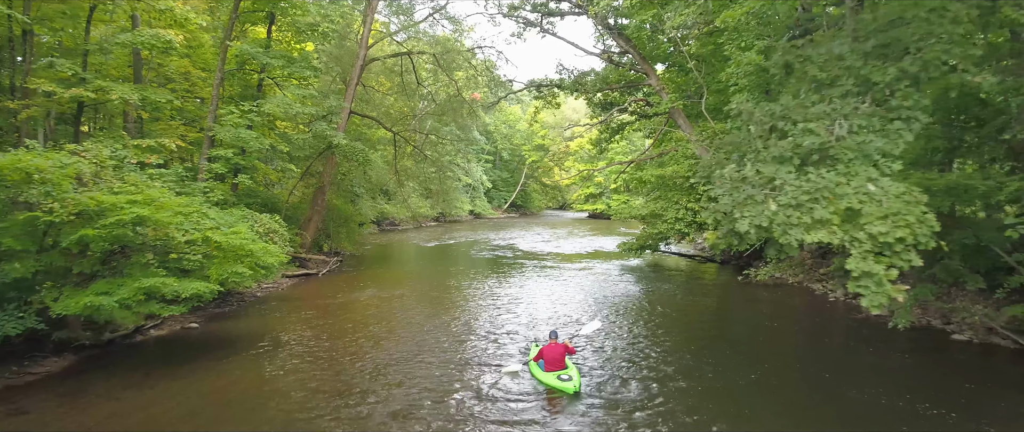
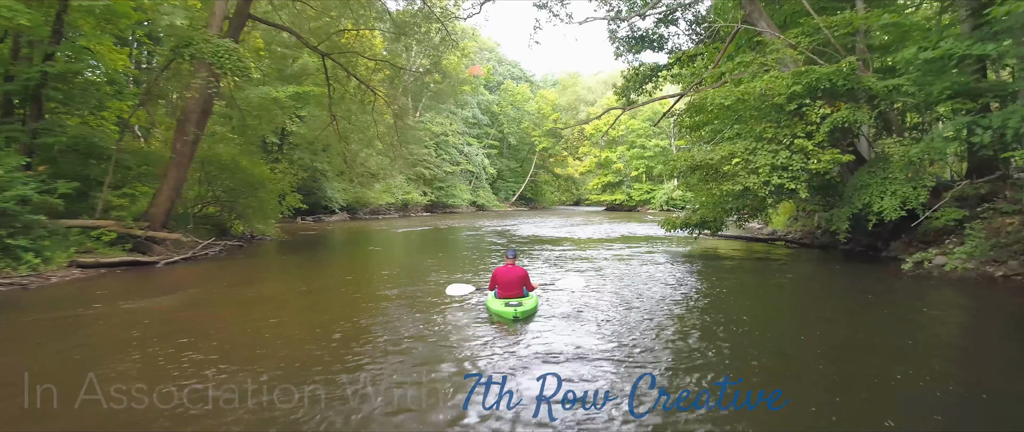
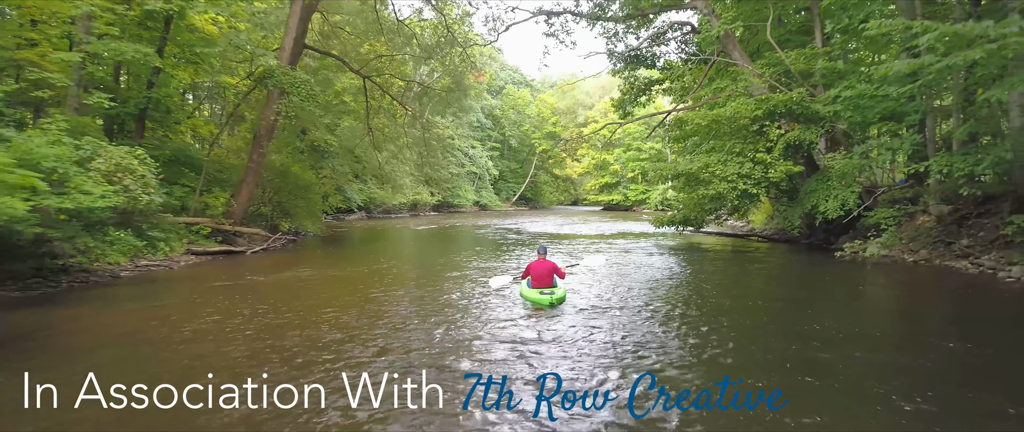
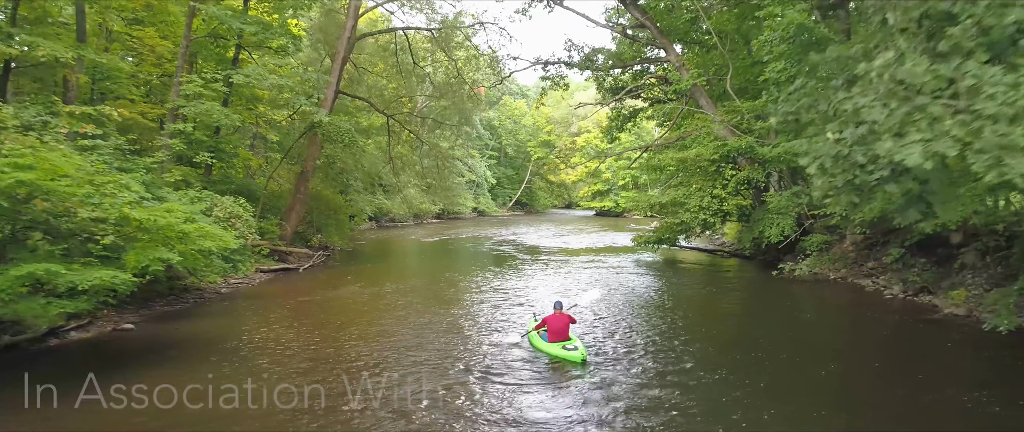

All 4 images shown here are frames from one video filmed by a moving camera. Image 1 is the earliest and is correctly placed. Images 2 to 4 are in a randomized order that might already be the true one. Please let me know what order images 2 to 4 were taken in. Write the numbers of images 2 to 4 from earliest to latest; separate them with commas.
4, 3, 2
